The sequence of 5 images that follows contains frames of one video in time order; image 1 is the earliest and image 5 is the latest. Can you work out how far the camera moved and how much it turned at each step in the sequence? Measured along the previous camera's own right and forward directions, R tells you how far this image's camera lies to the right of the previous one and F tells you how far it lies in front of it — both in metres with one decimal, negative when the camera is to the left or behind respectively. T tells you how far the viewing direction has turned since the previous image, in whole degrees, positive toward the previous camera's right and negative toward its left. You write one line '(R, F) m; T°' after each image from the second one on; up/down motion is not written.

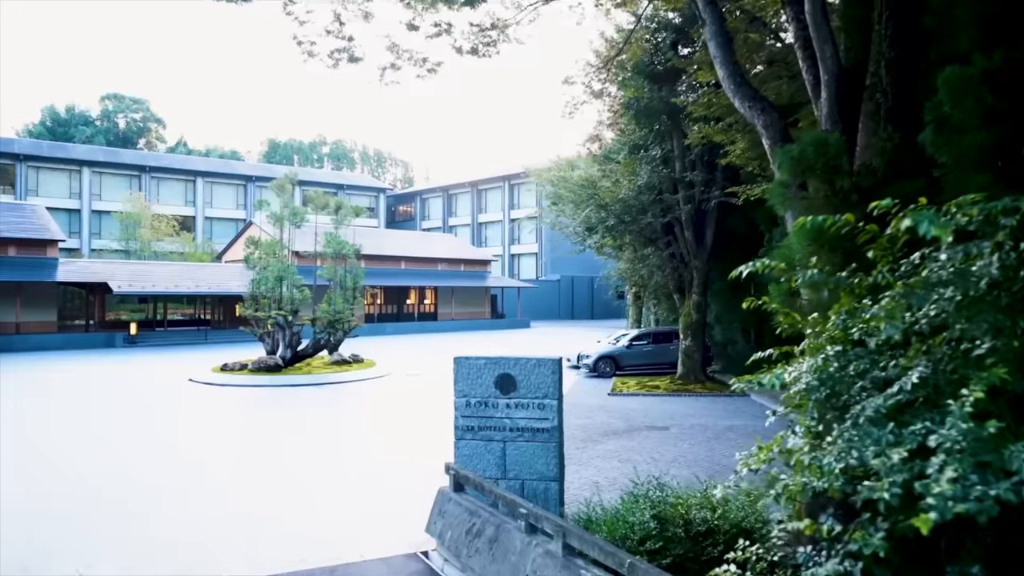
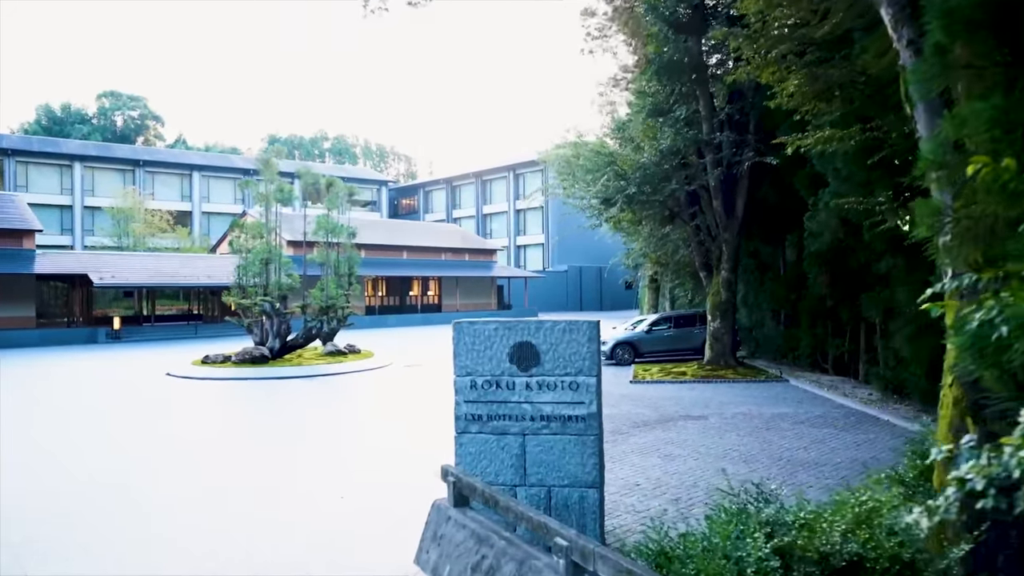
(-0.1, +1.9) m; 0°
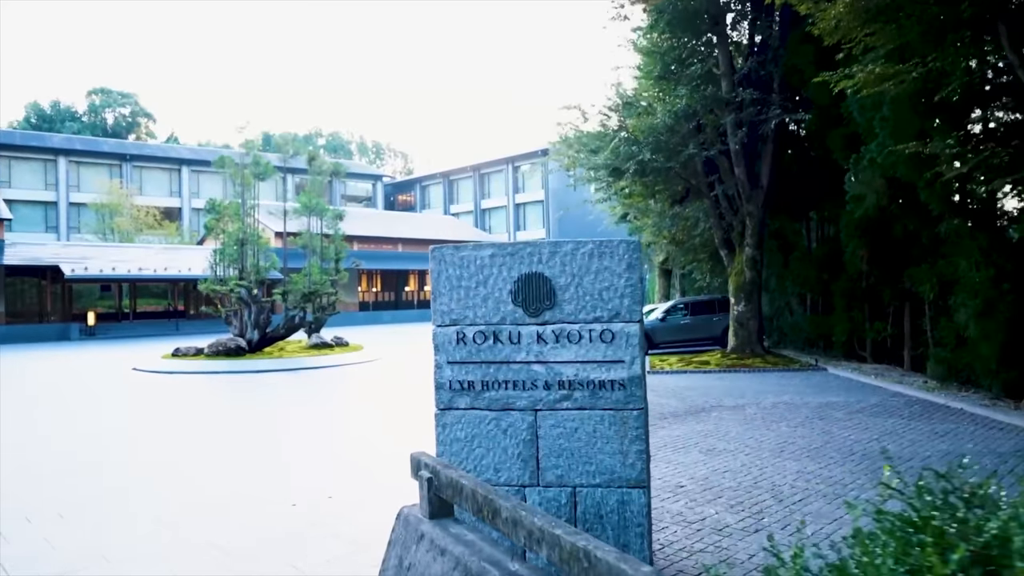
(0.0, +1.7) m; 0°
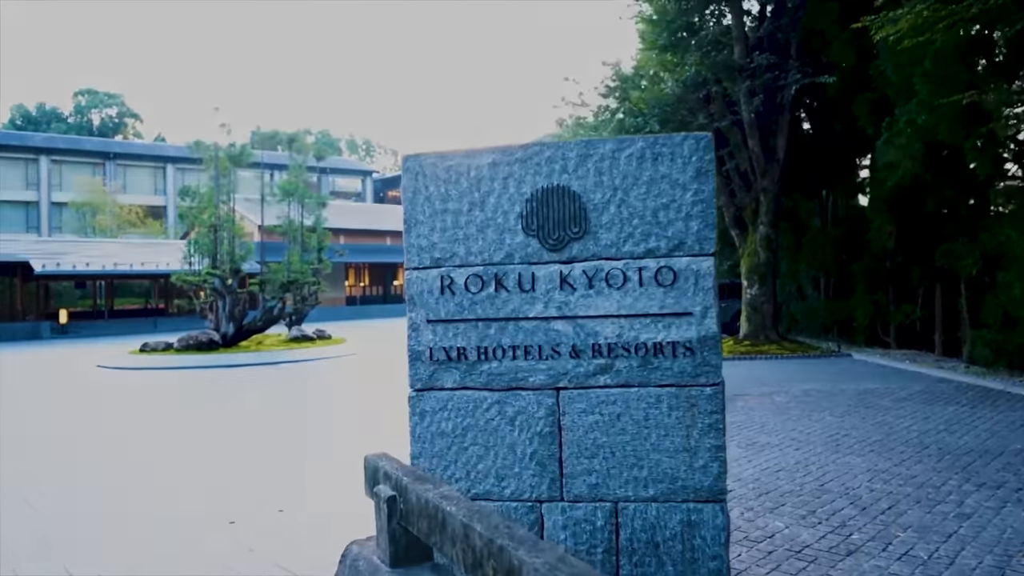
(-0.1, +1.2) m; +1°
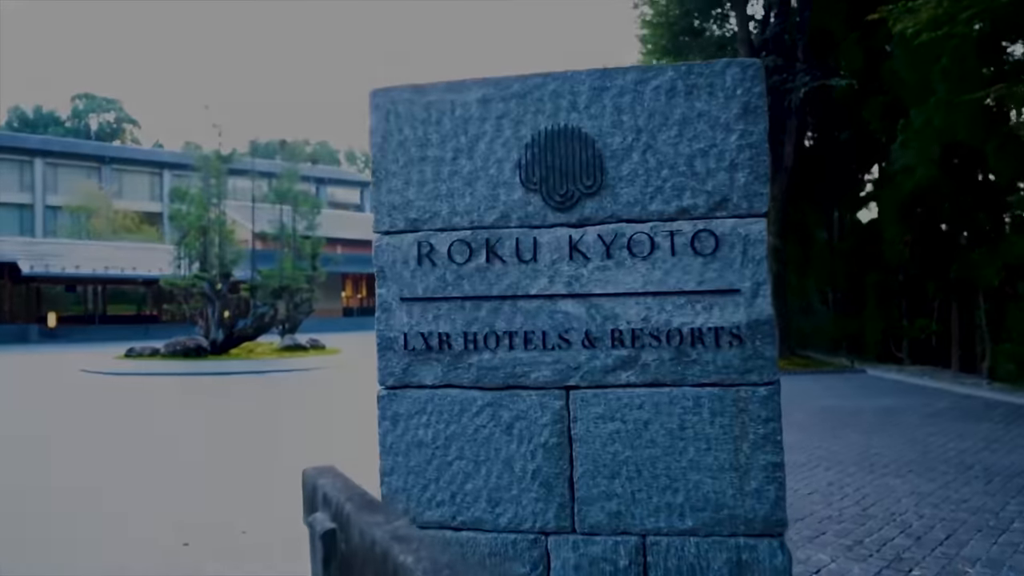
(0.0, +0.5) m; 0°
